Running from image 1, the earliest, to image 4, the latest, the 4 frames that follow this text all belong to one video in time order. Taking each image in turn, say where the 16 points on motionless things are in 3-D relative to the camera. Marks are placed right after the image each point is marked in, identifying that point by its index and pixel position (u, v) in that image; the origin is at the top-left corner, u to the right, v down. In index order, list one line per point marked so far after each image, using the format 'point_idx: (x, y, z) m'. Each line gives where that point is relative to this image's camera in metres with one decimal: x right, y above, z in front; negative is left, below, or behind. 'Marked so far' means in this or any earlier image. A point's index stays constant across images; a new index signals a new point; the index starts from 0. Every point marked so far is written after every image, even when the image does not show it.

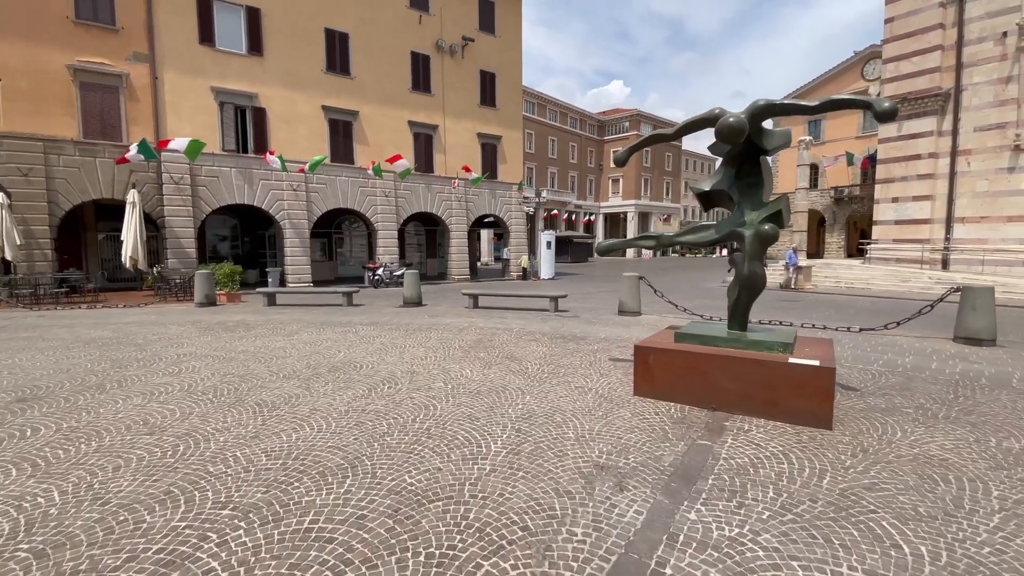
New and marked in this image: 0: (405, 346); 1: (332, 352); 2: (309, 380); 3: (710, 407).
0: (-1.6, -0.8, +7.0) m
1: (-2.5, -0.9, +6.6) m
2: (-2.2, -1.0, +5.3) m
3: (+1.8, -1.1, +4.4) m
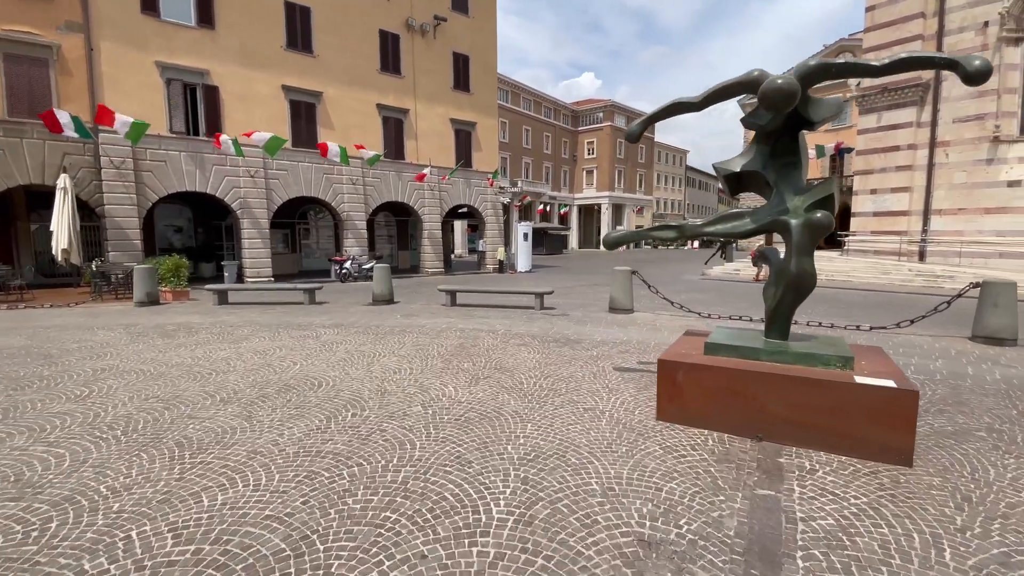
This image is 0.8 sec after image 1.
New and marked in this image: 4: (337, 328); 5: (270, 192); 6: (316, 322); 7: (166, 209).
0: (-1.7, -0.8, +5.9) m
1: (-2.6, -0.9, +5.6) m
2: (-2.3, -1.0, +4.3) m
3: (+1.8, -1.1, +3.6) m
4: (-2.8, -0.6, +7.7) m
5: (-9.5, +3.7, +18.7) m
6: (-3.4, -0.6, +8.3) m
7: (-13.9, +3.2, +19.4) m
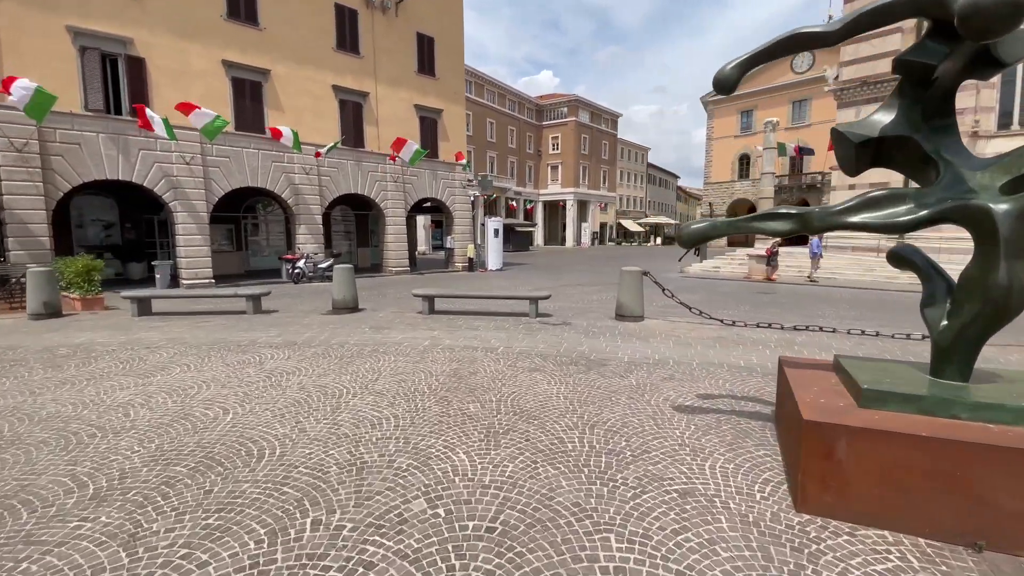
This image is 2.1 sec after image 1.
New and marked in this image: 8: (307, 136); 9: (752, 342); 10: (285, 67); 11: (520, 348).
0: (-1.5, -0.9, +4.3) m
1: (-2.4, -1.0, +3.9) m
2: (-2.0, -1.2, +2.6) m
3: (+2.1, -1.2, +2.3) m
4: (-2.8, -0.8, +6.0) m
5: (-10.4, +3.6, +16.4) m
6: (-3.4, -0.7, +6.6) m
7: (-14.9, +3.1, +16.7) m
8: (-7.9, +5.9, +18.6) m
9: (+3.2, -0.7, +6.5) m
10: (-8.4, +8.2, +17.9) m
11: (+0.1, -0.8, +6.0) m
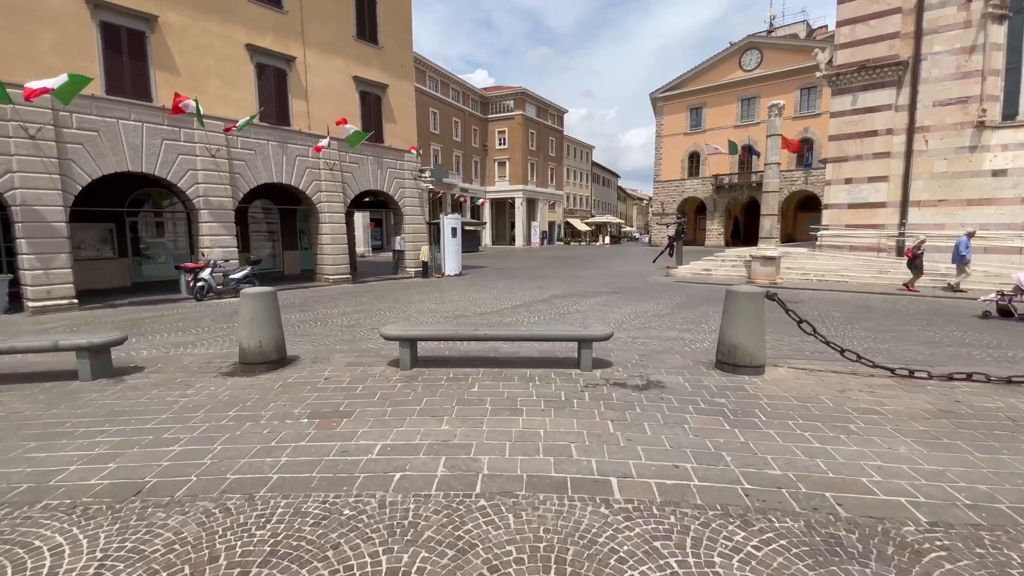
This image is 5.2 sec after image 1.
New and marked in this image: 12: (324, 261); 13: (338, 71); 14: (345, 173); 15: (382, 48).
0: (-0.6, -1.4, +1.0) m
1: (-1.4, -1.4, +0.4) m
2: (-0.8, -1.6, -0.8) m
3: (+3.4, -1.5, -0.6) m
4: (-2.0, -1.2, +2.4) m
5: (-11.0, +3.0, +11.8) m
6: (-2.7, -1.2, +2.9) m
7: (-15.5, +2.4, +11.5) m
8: (-8.9, +5.4, +14.3) m
9: (+3.9, -1.0, +3.7) m
10: (-9.3, +7.7, +13.5) m
11: (+0.8, -1.1, +2.8) m
12: (-6.7, +1.0, +17.2) m
13: (-6.2, +7.8, +17.2) m
14: (-6.1, +4.2, +17.5) m
15: (-5.0, +9.3, +18.6) m
